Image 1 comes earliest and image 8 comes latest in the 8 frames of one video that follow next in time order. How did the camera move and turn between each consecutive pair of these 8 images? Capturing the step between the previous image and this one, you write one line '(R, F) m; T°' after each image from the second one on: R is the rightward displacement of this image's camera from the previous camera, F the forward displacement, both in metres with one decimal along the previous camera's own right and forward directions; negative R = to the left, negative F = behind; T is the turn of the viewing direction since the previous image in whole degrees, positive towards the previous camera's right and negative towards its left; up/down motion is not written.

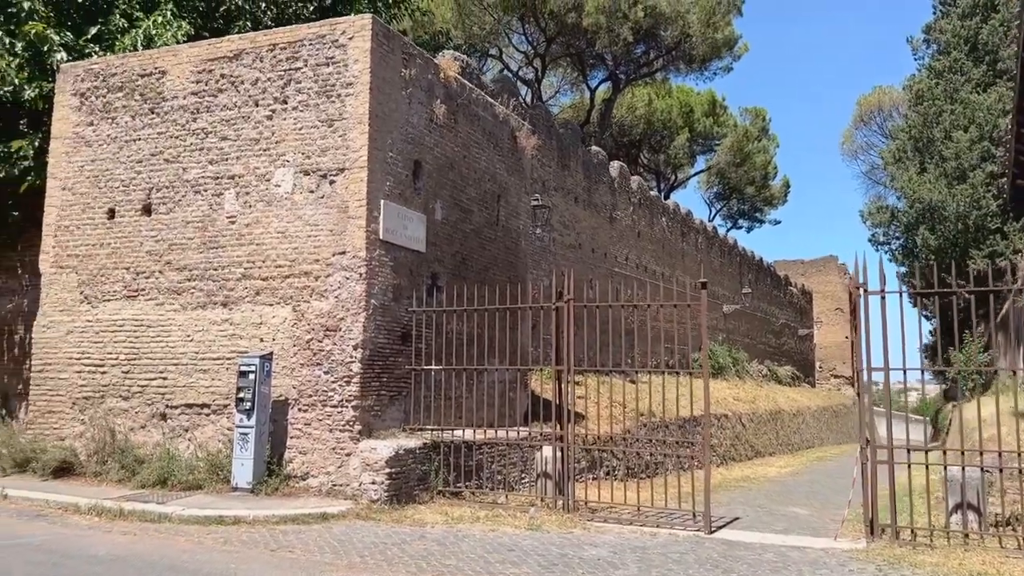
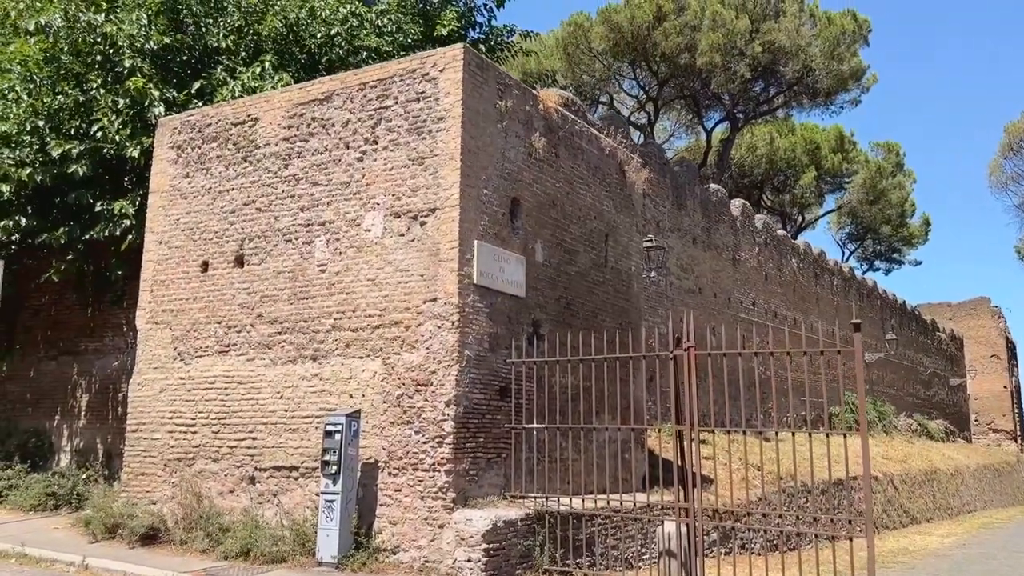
(+0.1, +1.0) m; -8°
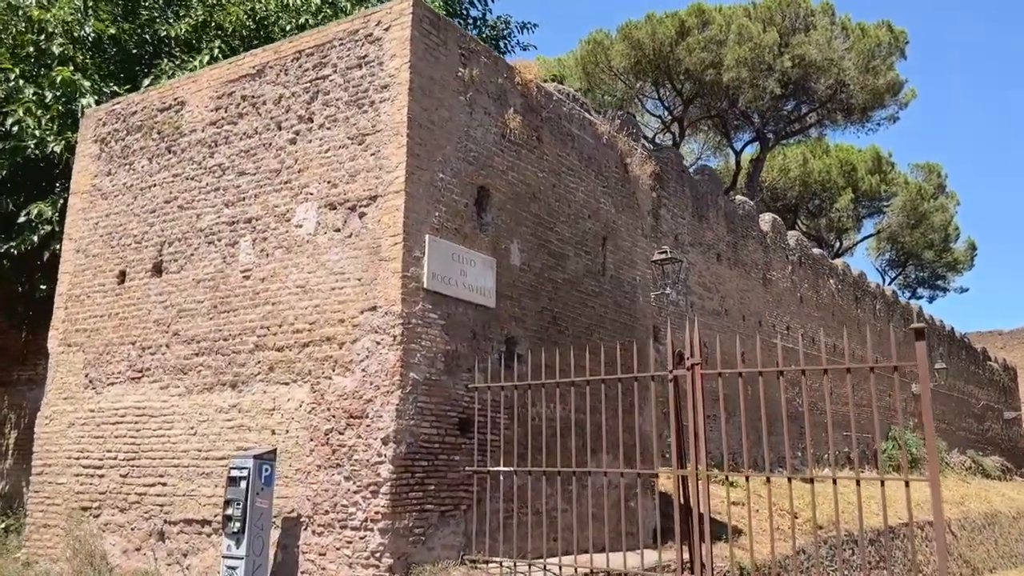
(+0.6, +1.7) m; -2°
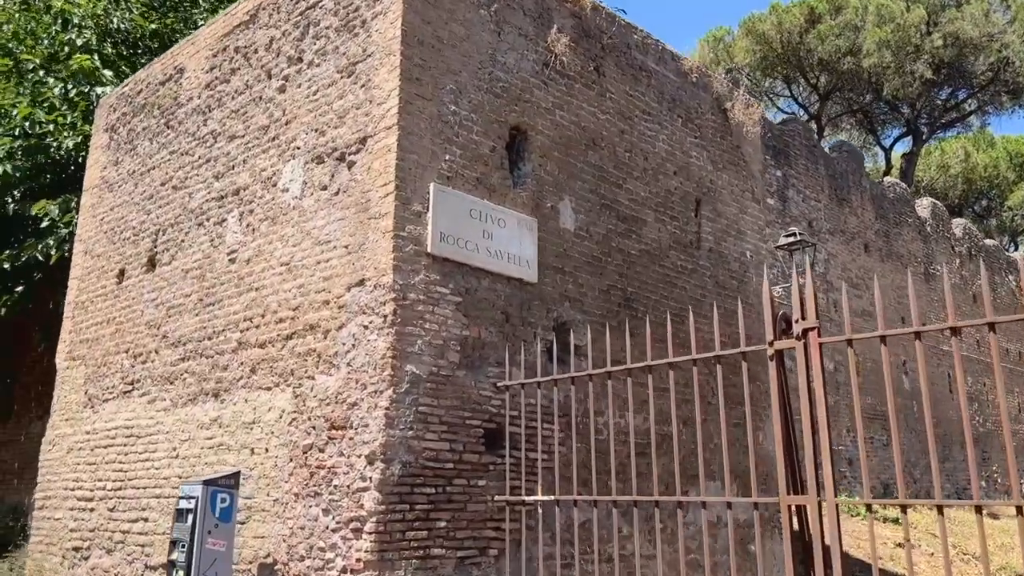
(+0.6, +1.9) m; -10°
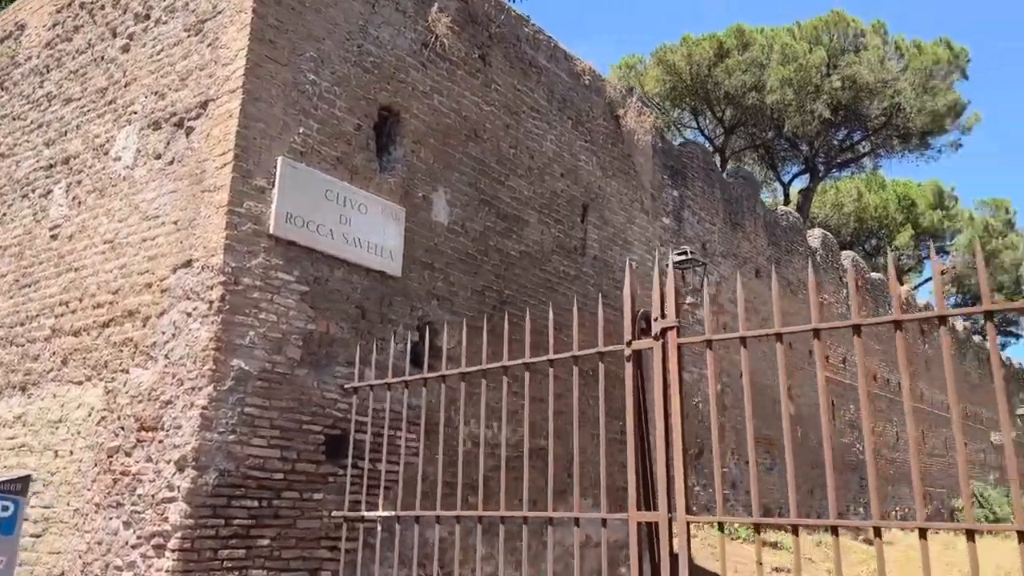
(+0.3, +0.4) m; +6°
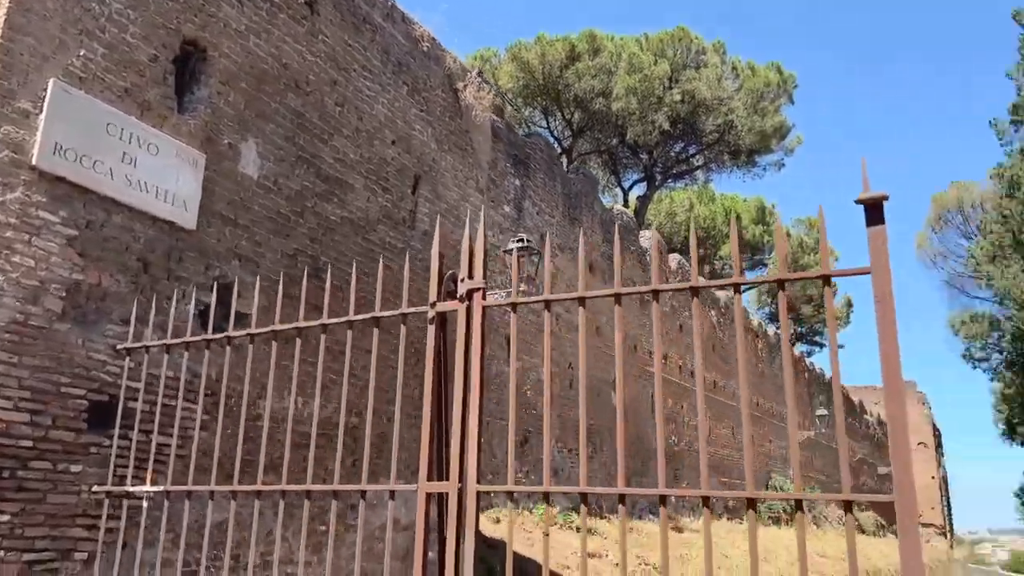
(+0.2, +0.2) m; +11°
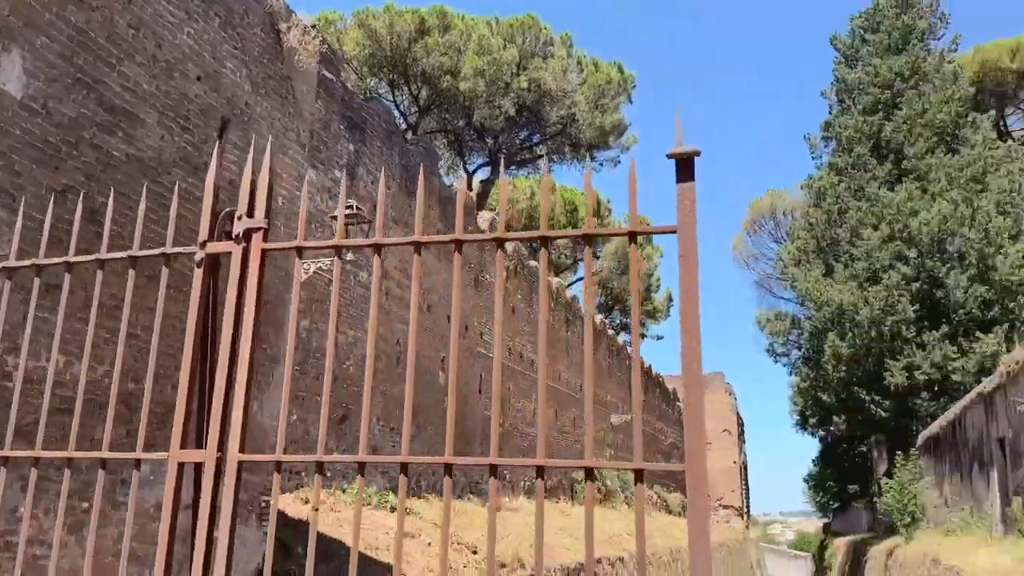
(+0.2, +0.3) m; +11°
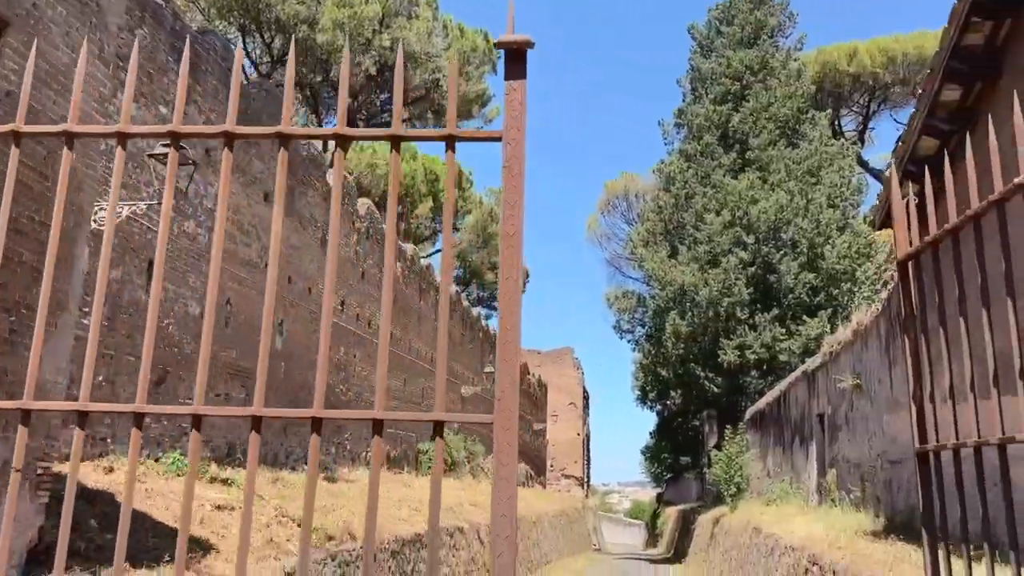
(+0.1, +0.4) m; +10°
